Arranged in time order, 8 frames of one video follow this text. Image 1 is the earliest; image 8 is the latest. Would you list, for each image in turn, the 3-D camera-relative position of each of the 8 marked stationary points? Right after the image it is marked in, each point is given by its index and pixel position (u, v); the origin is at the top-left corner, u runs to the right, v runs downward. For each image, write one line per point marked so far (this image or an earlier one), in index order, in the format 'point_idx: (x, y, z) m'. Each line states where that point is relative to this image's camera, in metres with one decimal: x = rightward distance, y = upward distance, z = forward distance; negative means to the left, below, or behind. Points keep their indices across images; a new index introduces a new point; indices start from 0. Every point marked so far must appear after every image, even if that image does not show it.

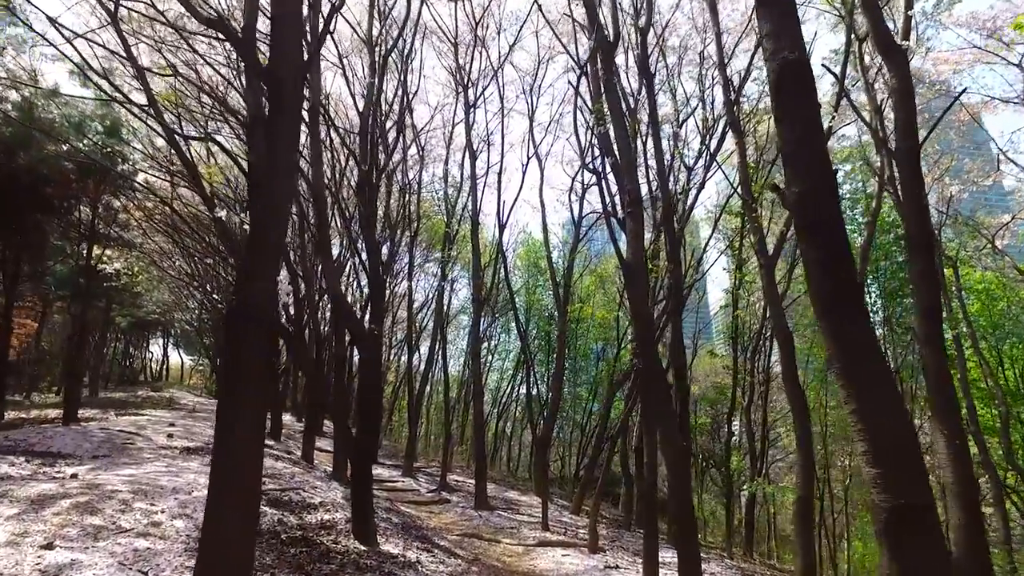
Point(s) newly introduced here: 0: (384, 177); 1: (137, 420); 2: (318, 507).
0: (-3.3, +3.0, +19.0) m
1: (-8.2, -2.9, +15.9) m
2: (-2.4, -2.7, +8.8) m
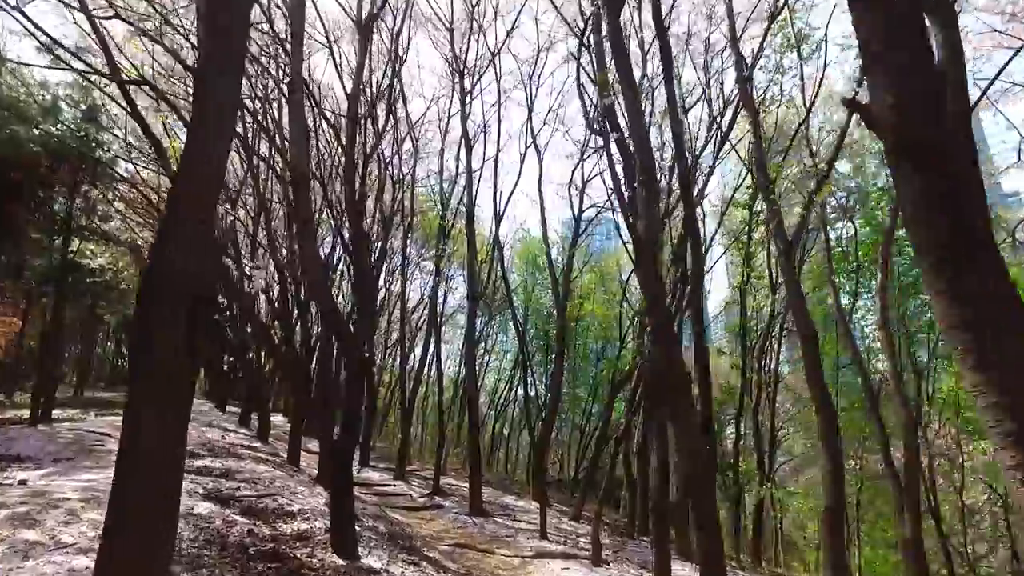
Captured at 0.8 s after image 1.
0: (-3.4, +3.1, +18.3) m
1: (-8.3, -2.8, +15.1) m
2: (-2.5, -2.6, +8.1) m
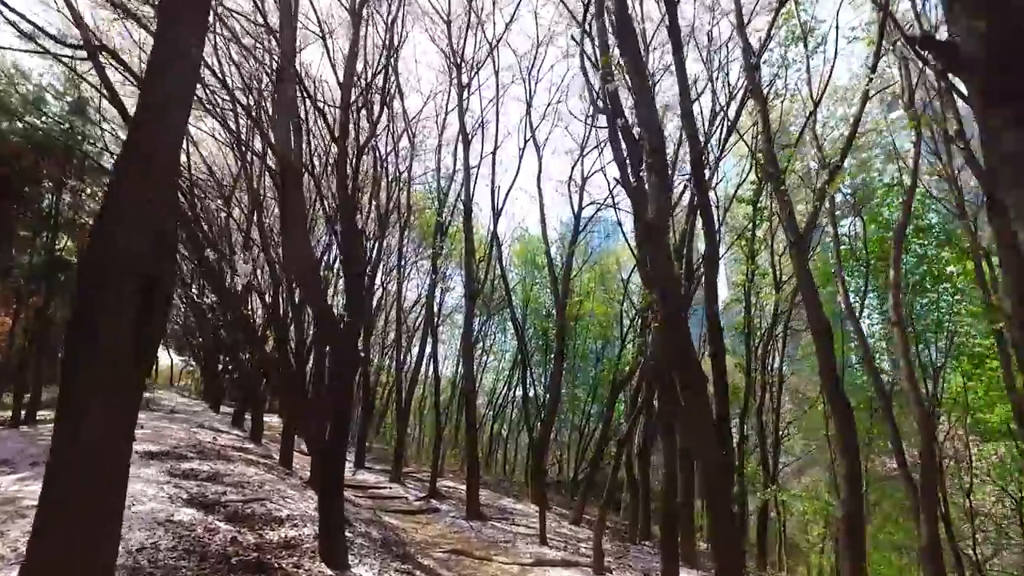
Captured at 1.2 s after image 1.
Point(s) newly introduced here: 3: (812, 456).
0: (-3.4, +3.1, +17.9) m
1: (-8.3, -2.7, +14.8) m
2: (-2.5, -2.5, +7.7) m
3: (+8.1, -4.6, +19.4) m
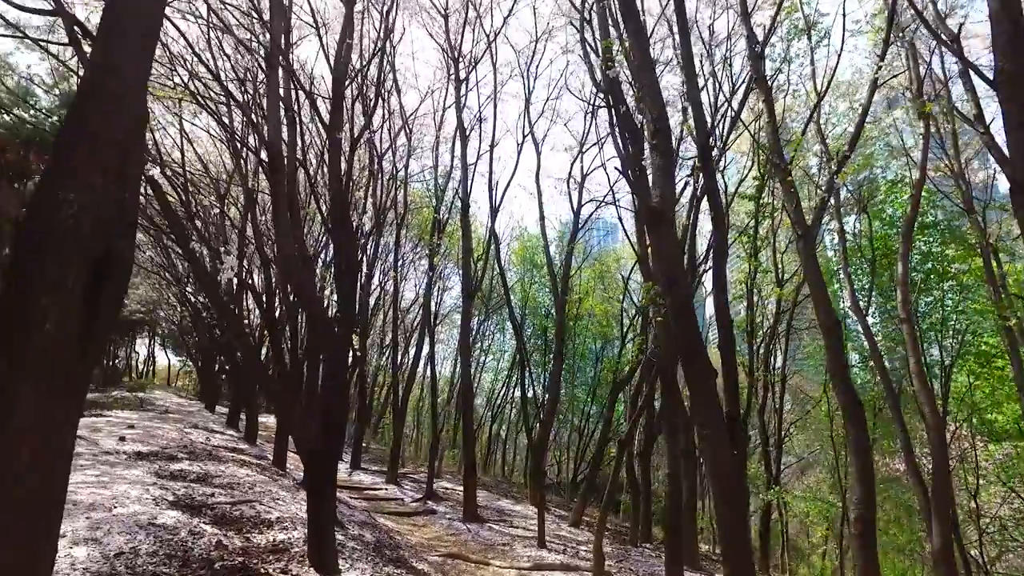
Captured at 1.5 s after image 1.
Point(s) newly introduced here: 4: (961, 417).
0: (-3.5, +3.2, +17.7) m
1: (-8.4, -2.7, +14.5) m
2: (-2.5, -2.5, +7.5) m
3: (+8.1, -4.5, +19.2) m
4: (+9.9, -2.9, +15.8) m
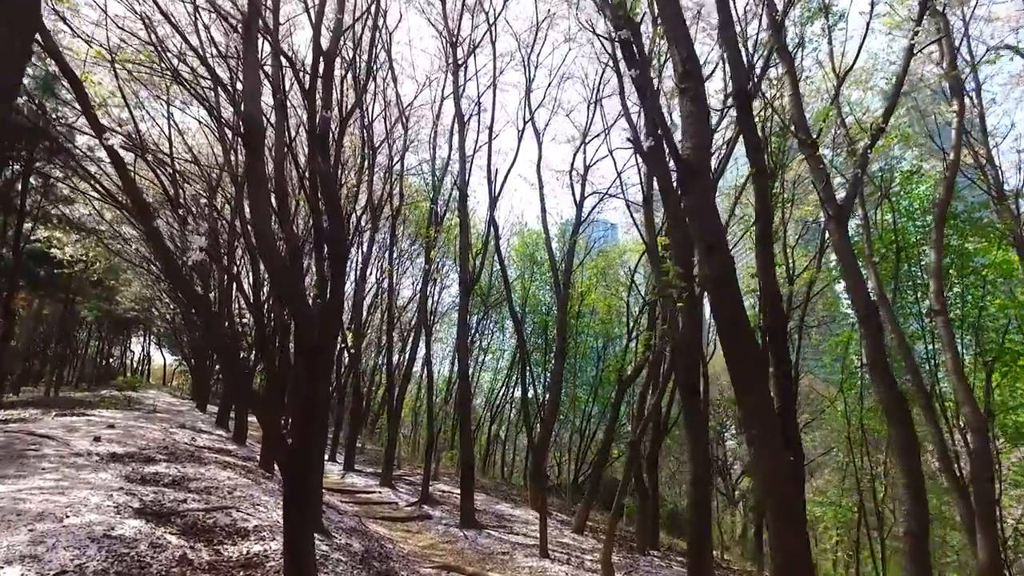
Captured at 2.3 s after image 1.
0: (-3.5, +3.3, +17.0) m
1: (-8.4, -2.5, +13.8) m
2: (-2.5, -2.3, +6.8) m
3: (+8.1, -4.4, +18.5) m
4: (+9.9, -2.7, +15.2) m
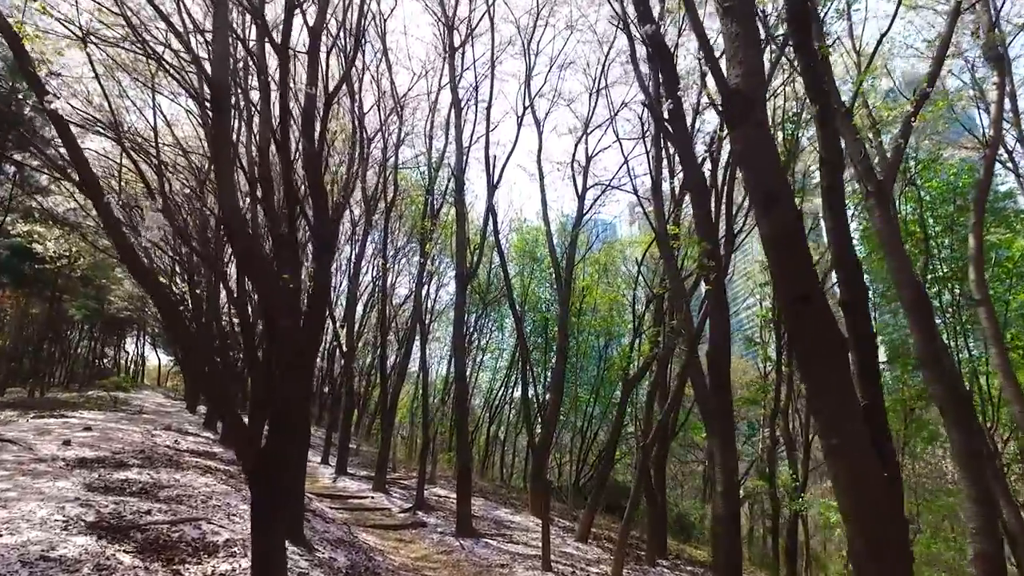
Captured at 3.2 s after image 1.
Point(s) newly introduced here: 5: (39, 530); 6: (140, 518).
0: (-3.5, +3.4, +16.3) m
1: (-8.4, -2.4, +13.1) m
2: (-2.5, -2.2, +6.1) m
3: (+8.0, -4.3, +17.8) m
4: (+9.8, -2.6, +14.4) m
5: (-3.5, -1.8, +5.3) m
6: (-3.3, -2.1, +6.5) m
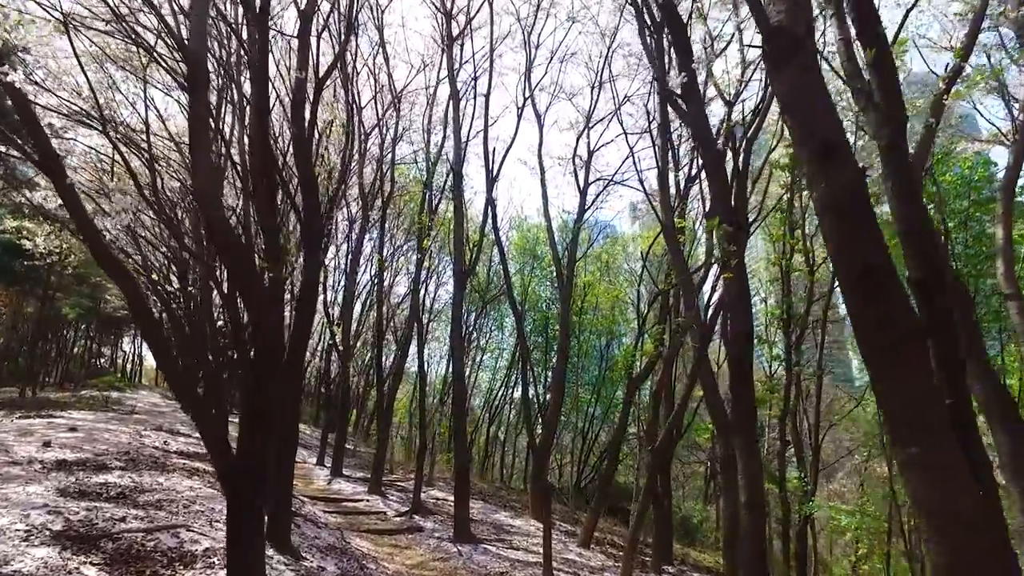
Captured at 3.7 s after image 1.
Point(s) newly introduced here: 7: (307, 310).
0: (-3.5, +3.5, +15.8) m
1: (-8.4, -2.4, +12.7) m
2: (-2.5, -2.1, +5.6) m
3: (+8.0, -4.2, +17.4) m
4: (+9.8, -2.6, +14.0) m
5: (-3.5, -1.7, +4.9) m
6: (-3.3, -2.0, +6.0) m
7: (-2.4, -0.3, +8.3) m
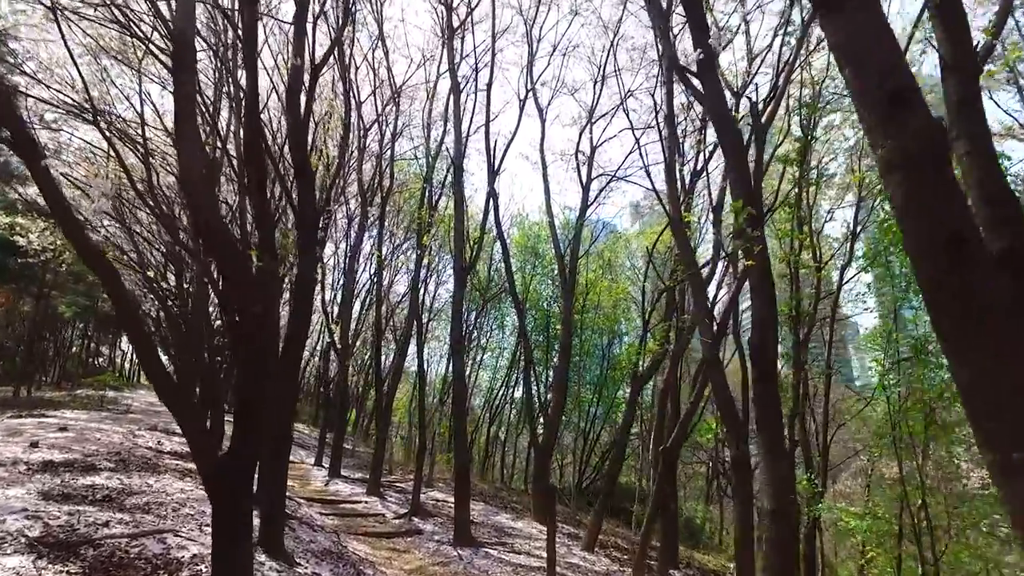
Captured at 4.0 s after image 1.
0: (-3.5, +3.5, +15.5) m
1: (-8.4, -2.3, +12.4) m
2: (-2.5, -2.1, +5.3) m
3: (+8.1, -4.2, +17.1) m
4: (+9.9, -2.5, +13.7) m
5: (-3.5, -1.6, +4.6) m
6: (-3.3, -1.9, +5.7) m
7: (-2.3, -0.2, +8.0) m
